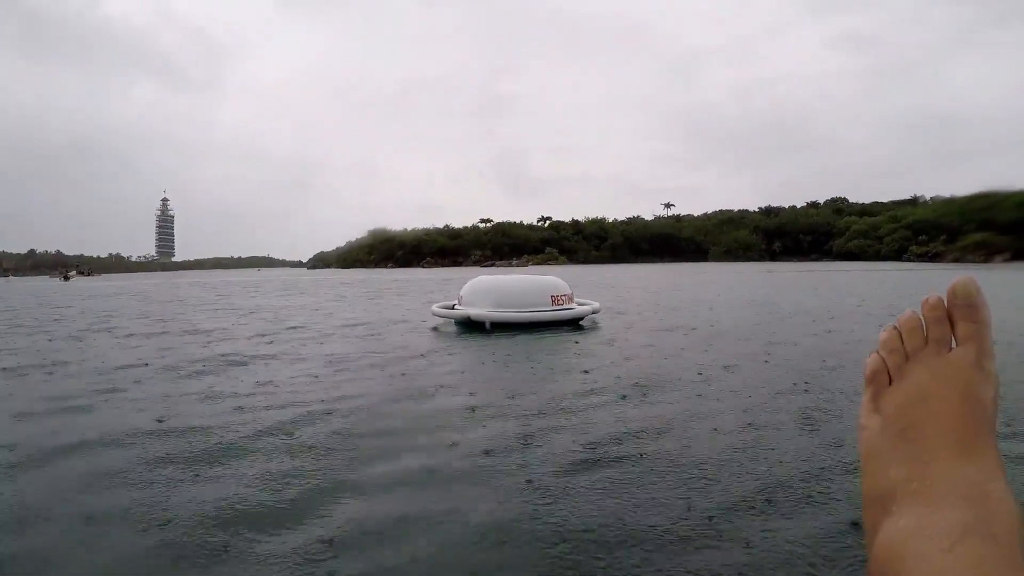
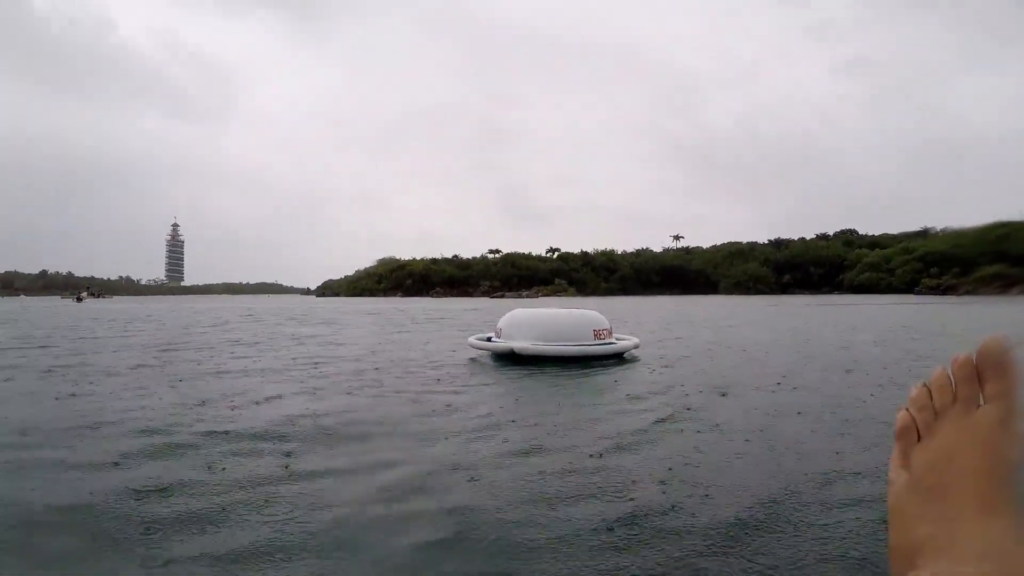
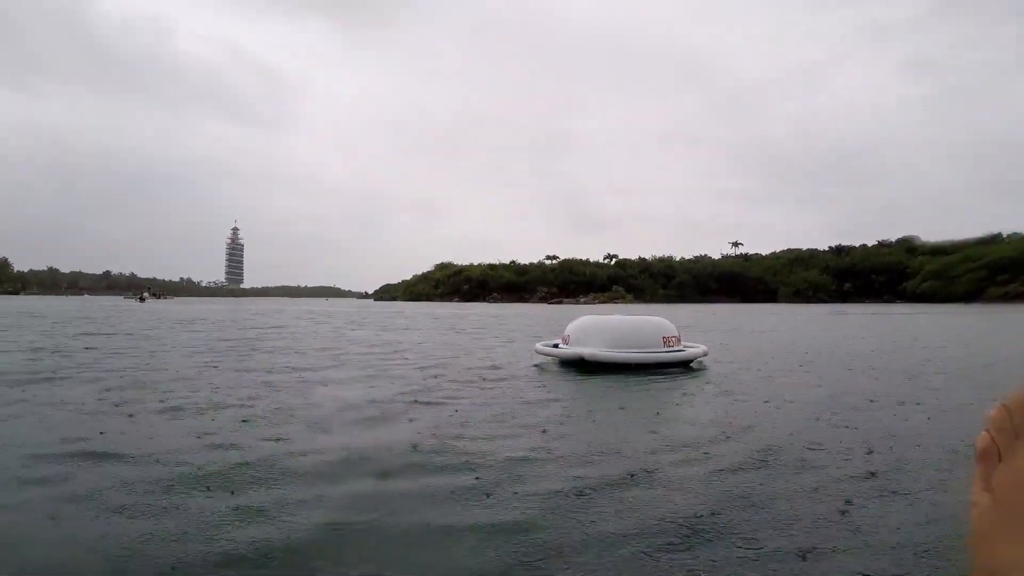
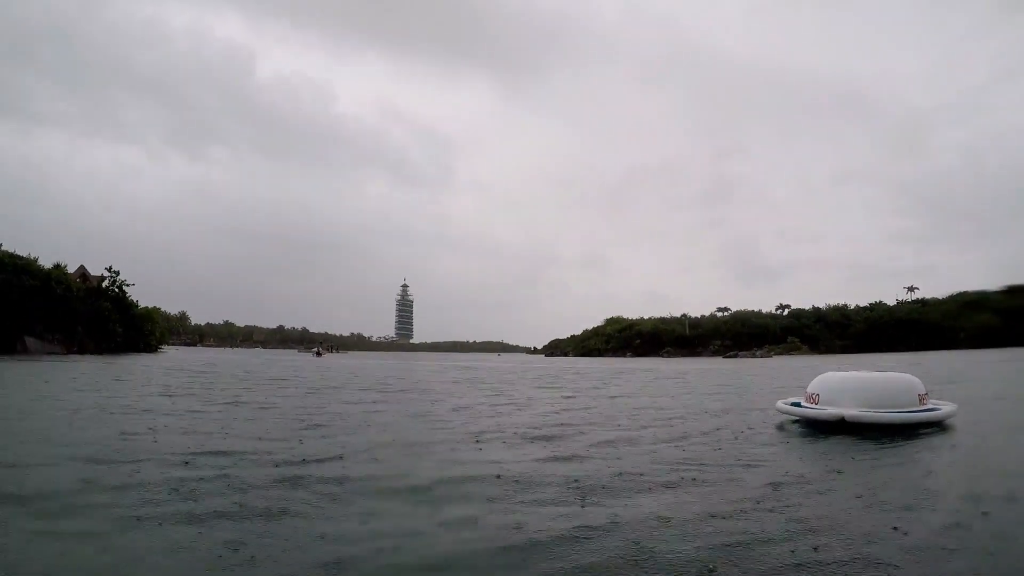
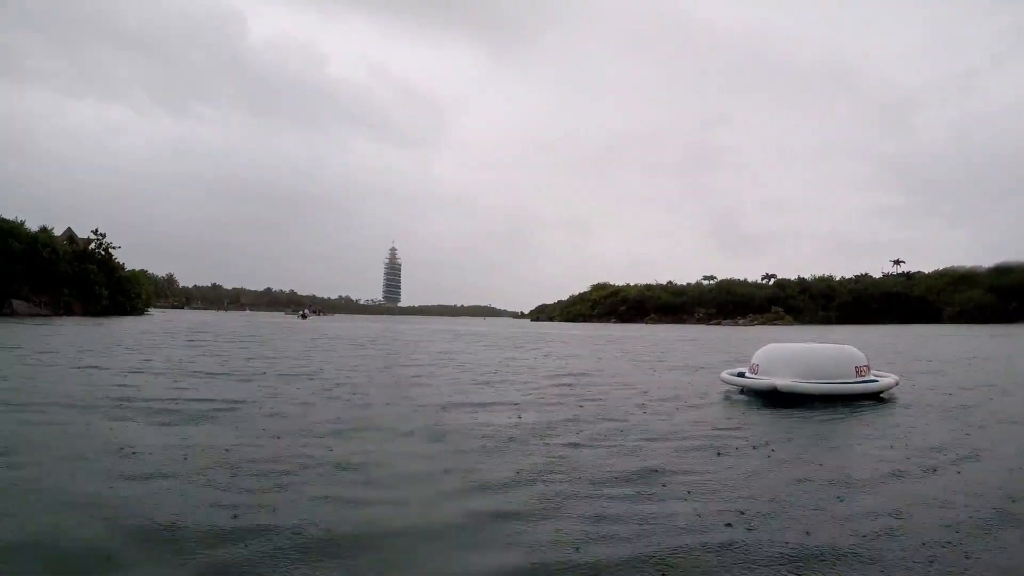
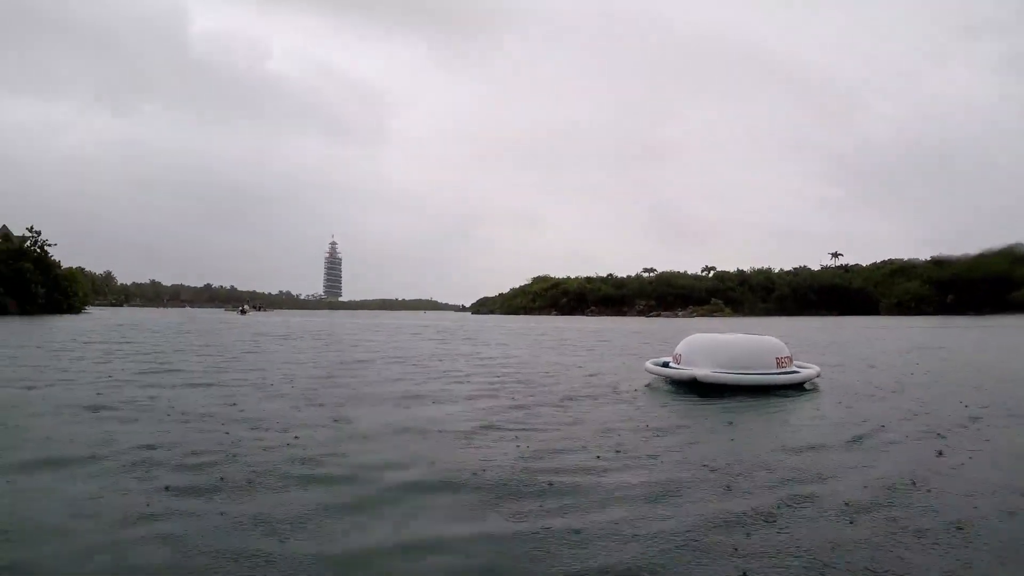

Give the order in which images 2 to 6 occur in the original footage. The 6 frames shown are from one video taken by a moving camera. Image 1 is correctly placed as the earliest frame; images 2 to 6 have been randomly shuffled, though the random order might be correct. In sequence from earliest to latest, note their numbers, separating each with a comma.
2, 3, 6, 5, 4
